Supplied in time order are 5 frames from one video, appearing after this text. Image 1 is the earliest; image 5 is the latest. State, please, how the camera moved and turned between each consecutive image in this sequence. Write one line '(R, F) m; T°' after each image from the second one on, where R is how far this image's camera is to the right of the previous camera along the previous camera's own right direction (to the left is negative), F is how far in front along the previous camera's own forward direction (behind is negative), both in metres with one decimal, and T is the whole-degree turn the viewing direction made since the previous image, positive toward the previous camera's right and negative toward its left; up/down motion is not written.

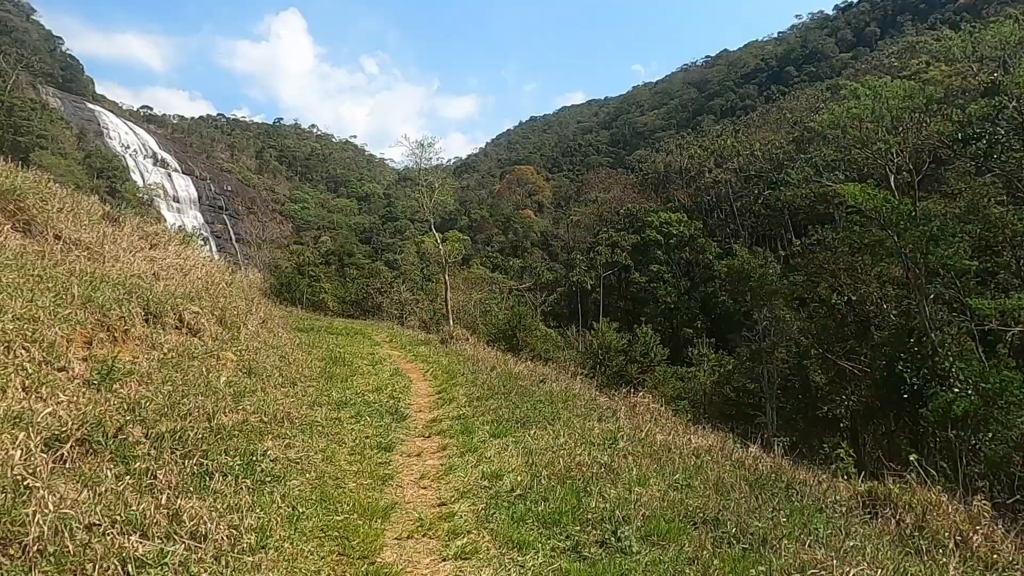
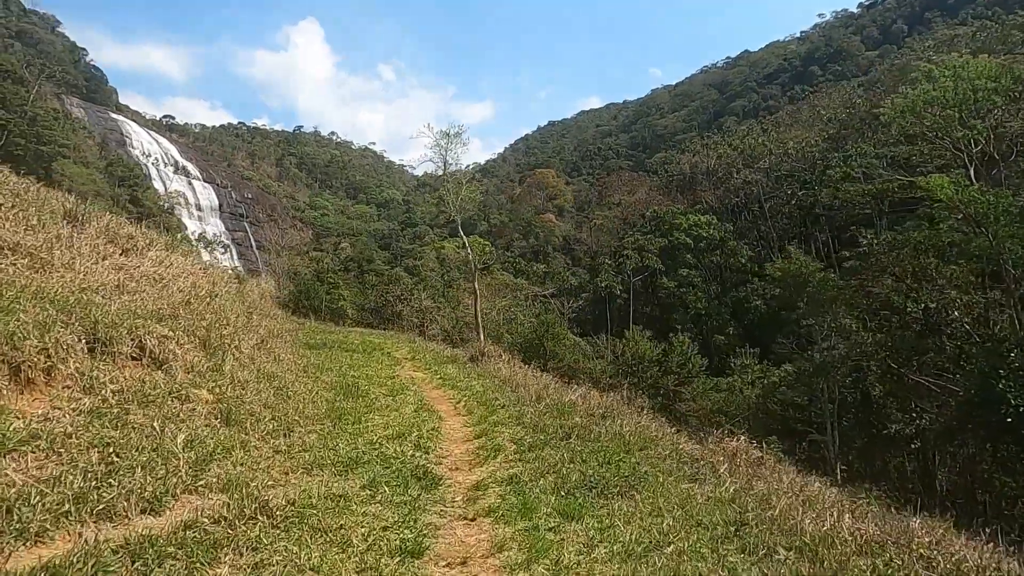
(-0.4, +1.6) m; -2°
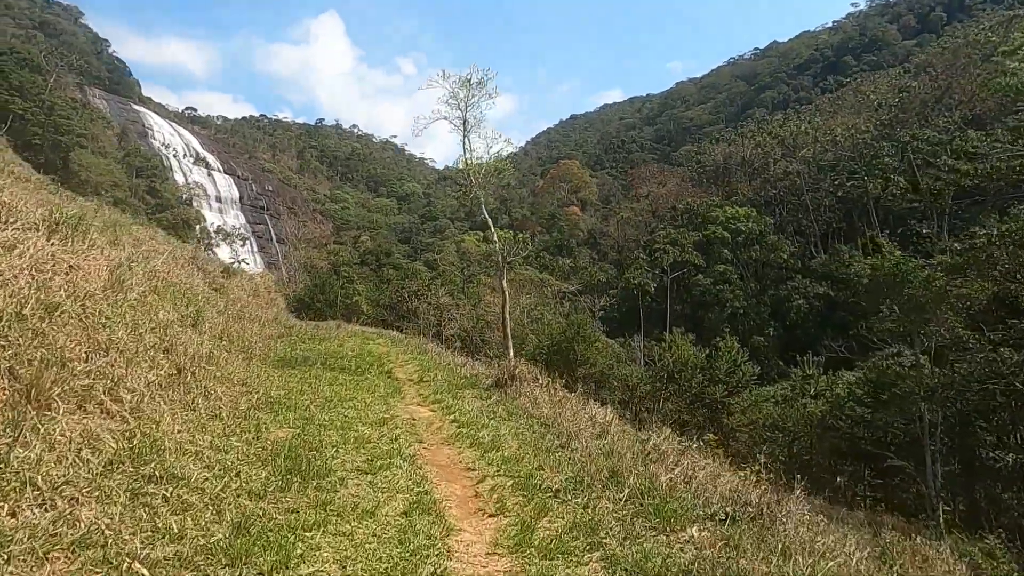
(-0.3, +2.8) m; -2°
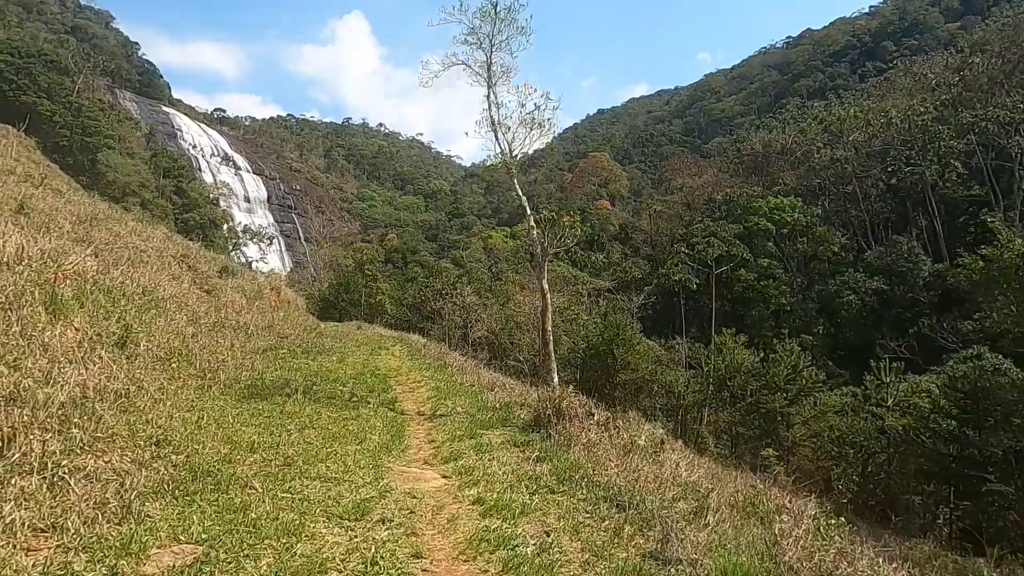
(-0.2, +2.2) m; -3°
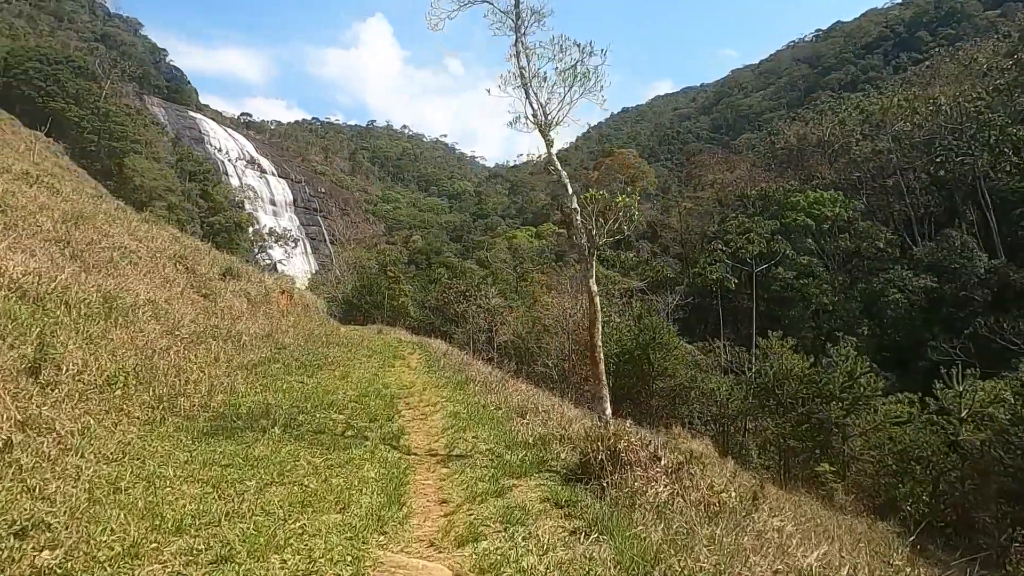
(-0.1, +1.4) m; -3°
